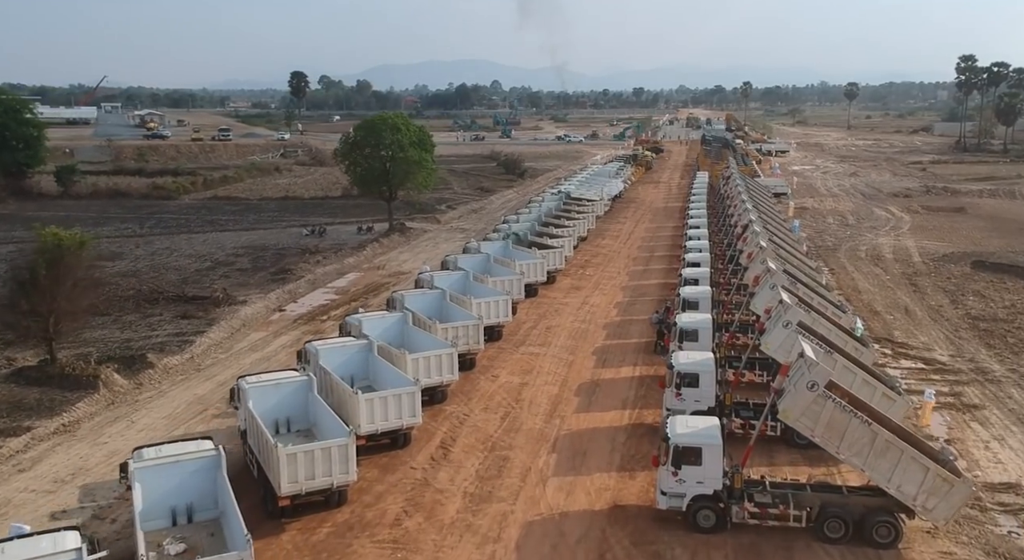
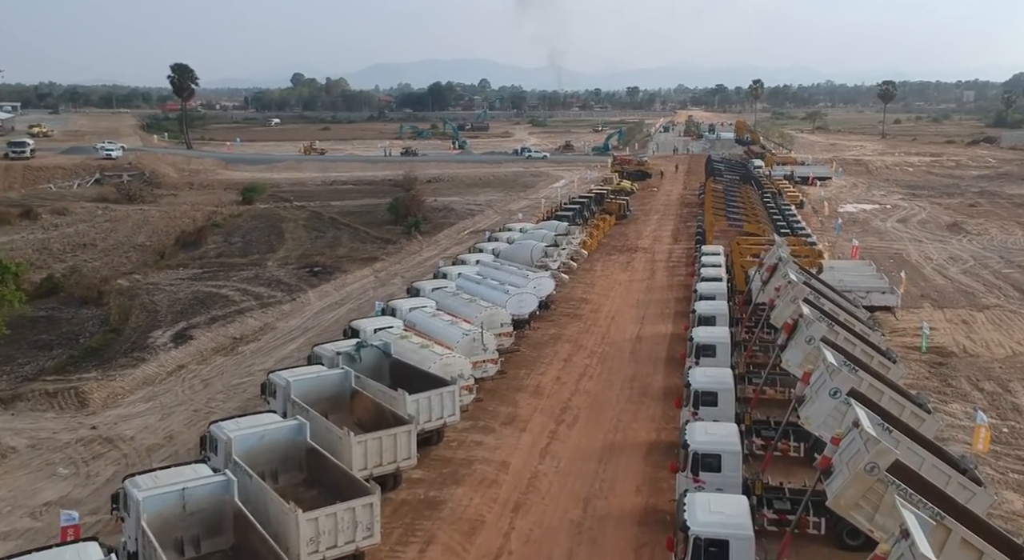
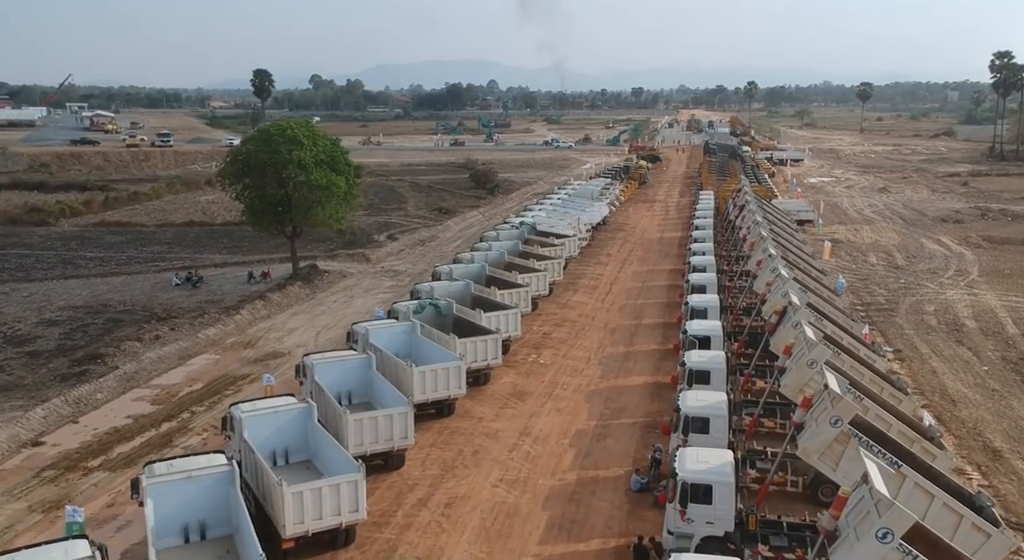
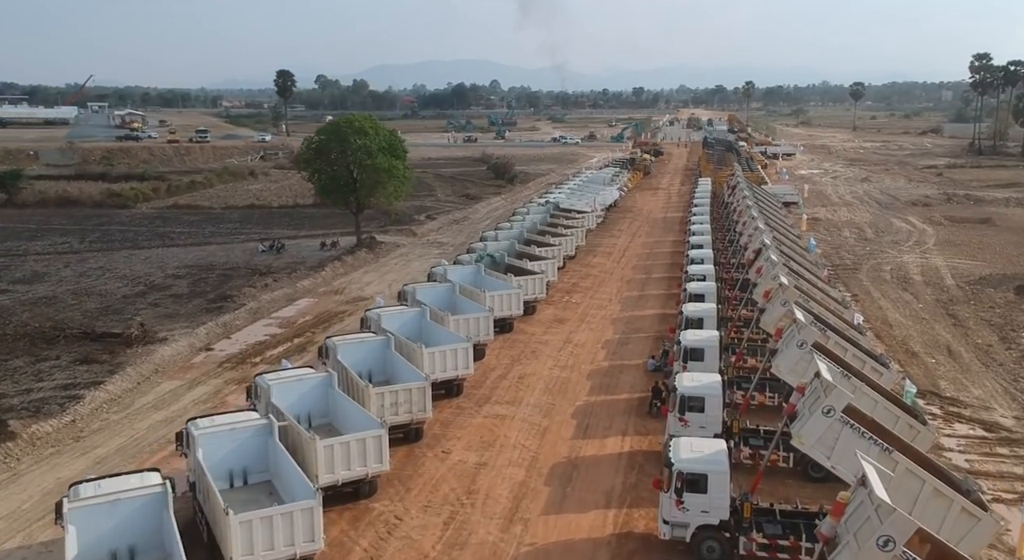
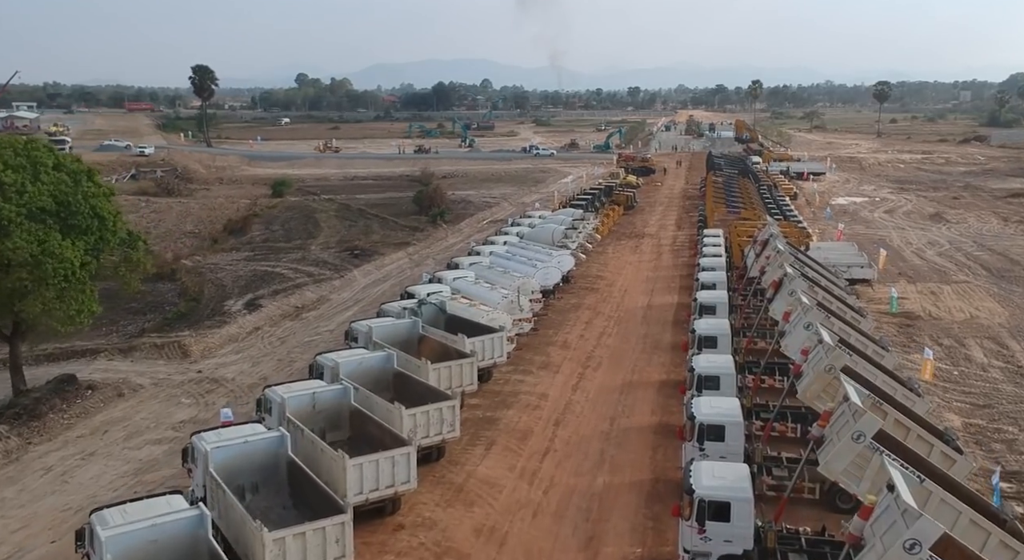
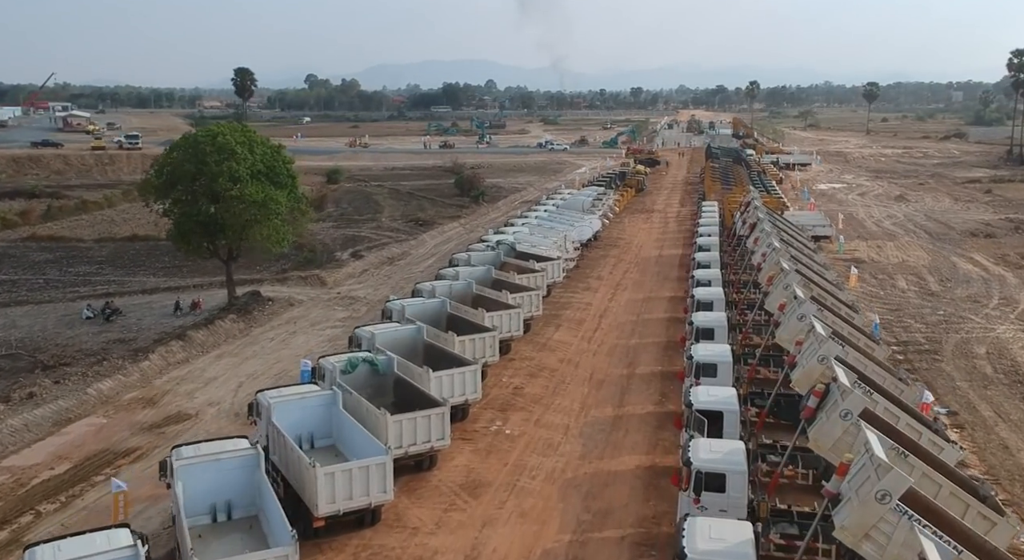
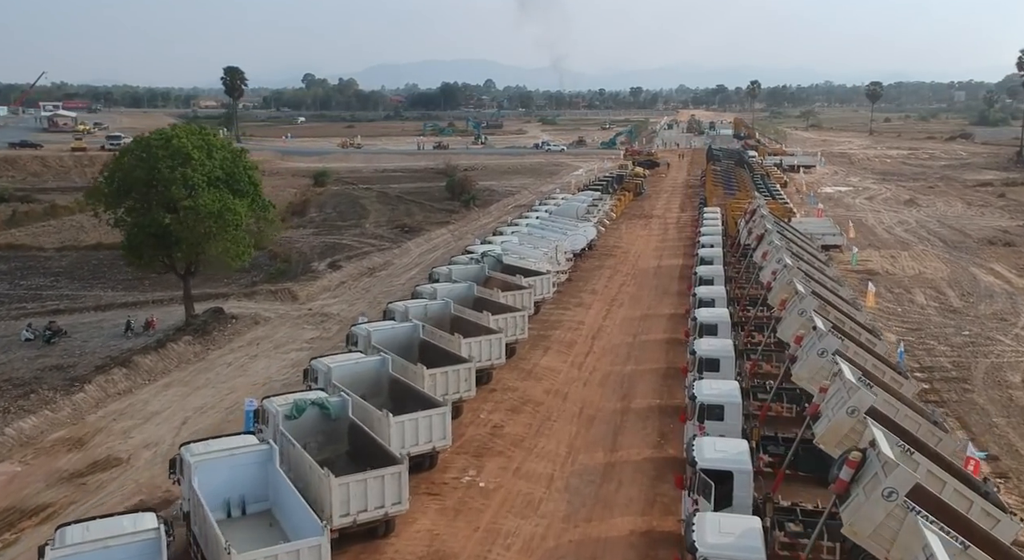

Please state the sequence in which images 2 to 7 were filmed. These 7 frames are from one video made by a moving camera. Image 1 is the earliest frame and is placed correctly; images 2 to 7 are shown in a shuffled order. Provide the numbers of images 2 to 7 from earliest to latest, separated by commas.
4, 3, 6, 7, 5, 2
